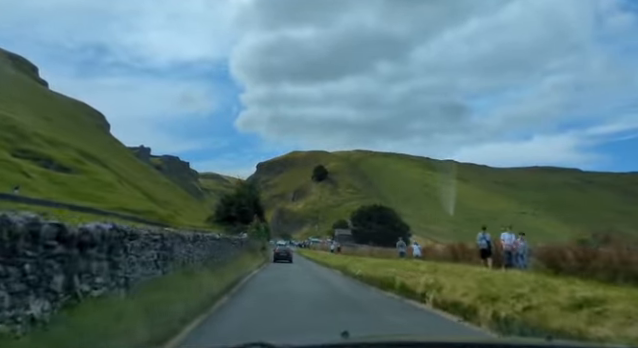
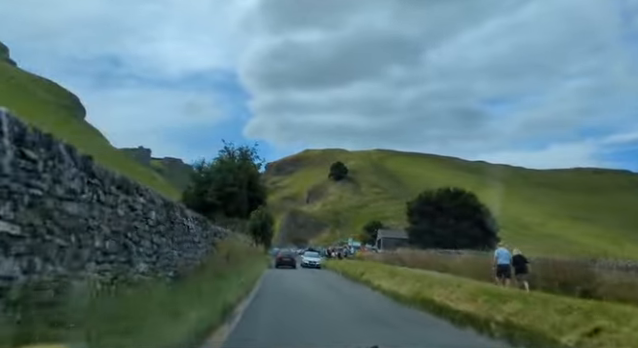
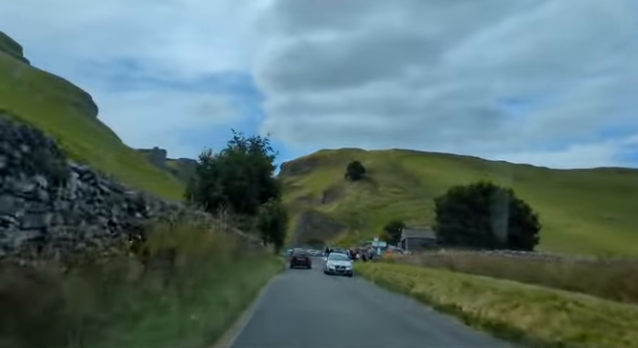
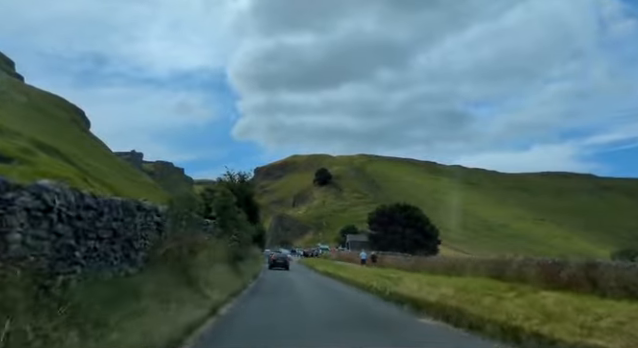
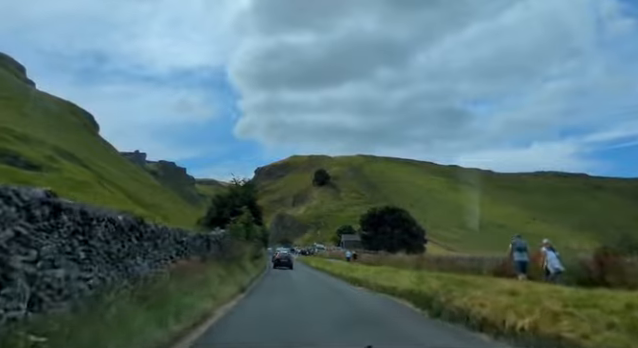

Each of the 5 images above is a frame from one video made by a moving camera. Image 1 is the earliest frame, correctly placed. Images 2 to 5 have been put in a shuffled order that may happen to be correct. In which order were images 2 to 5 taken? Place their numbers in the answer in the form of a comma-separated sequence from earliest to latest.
5, 4, 2, 3
